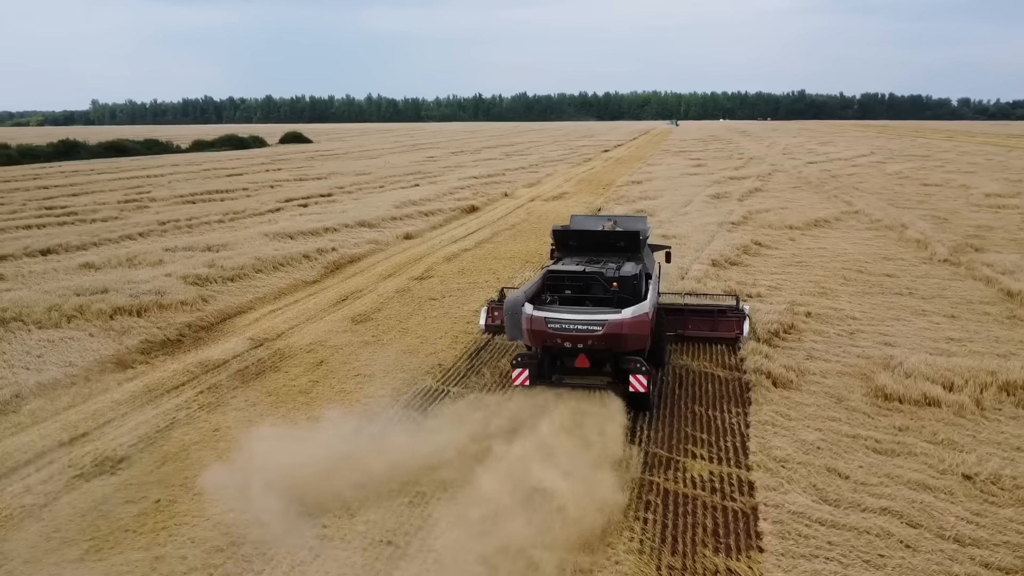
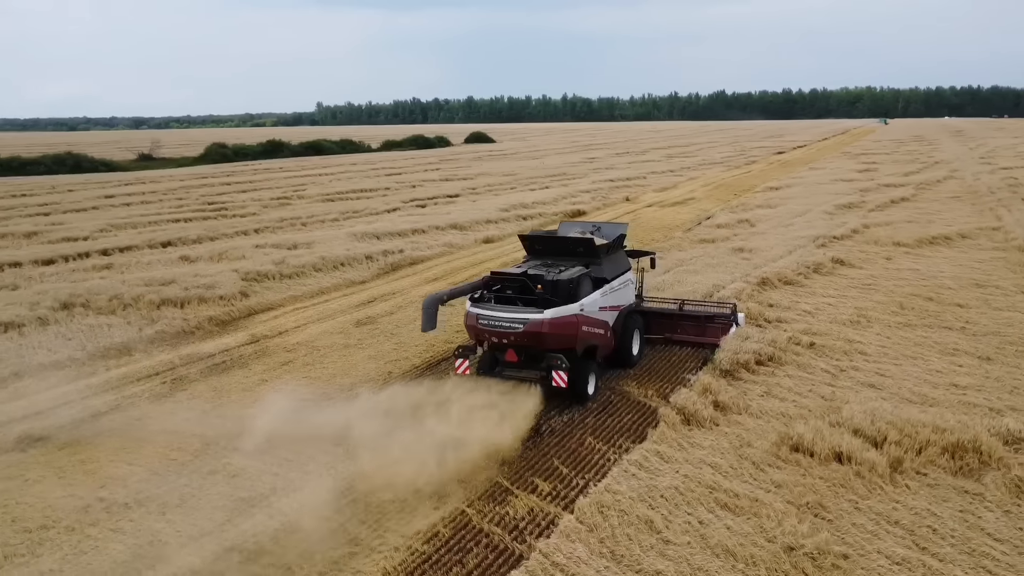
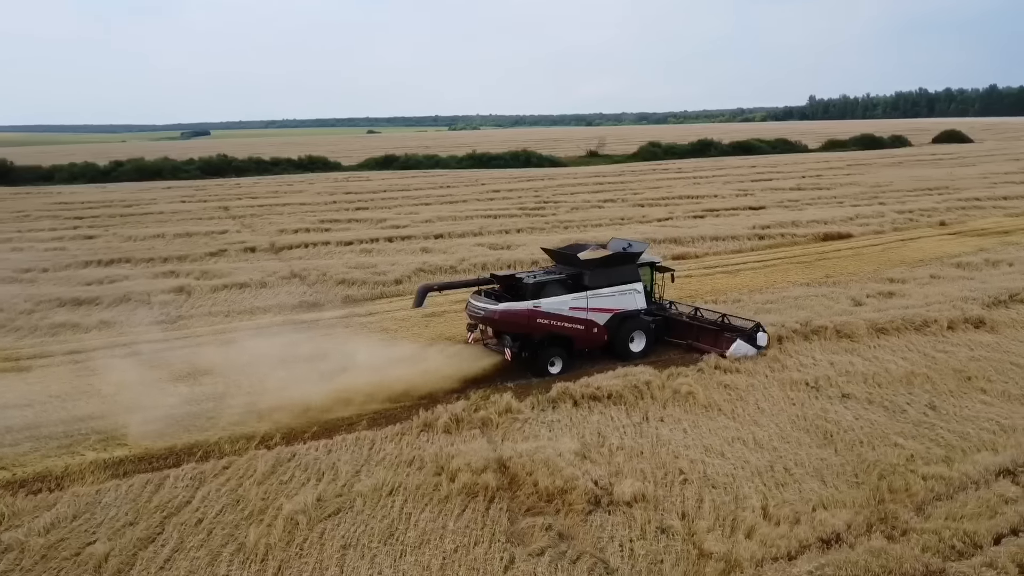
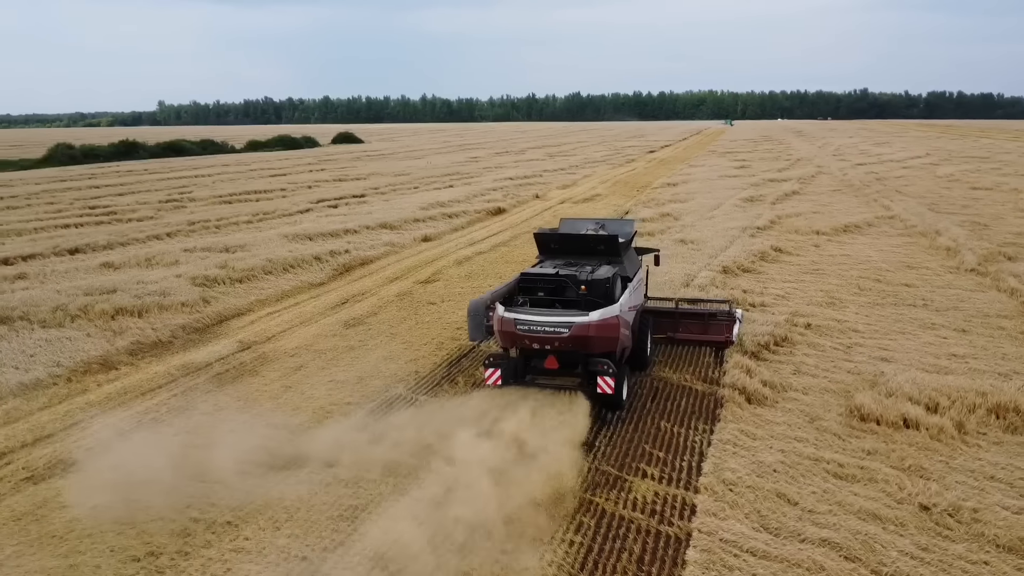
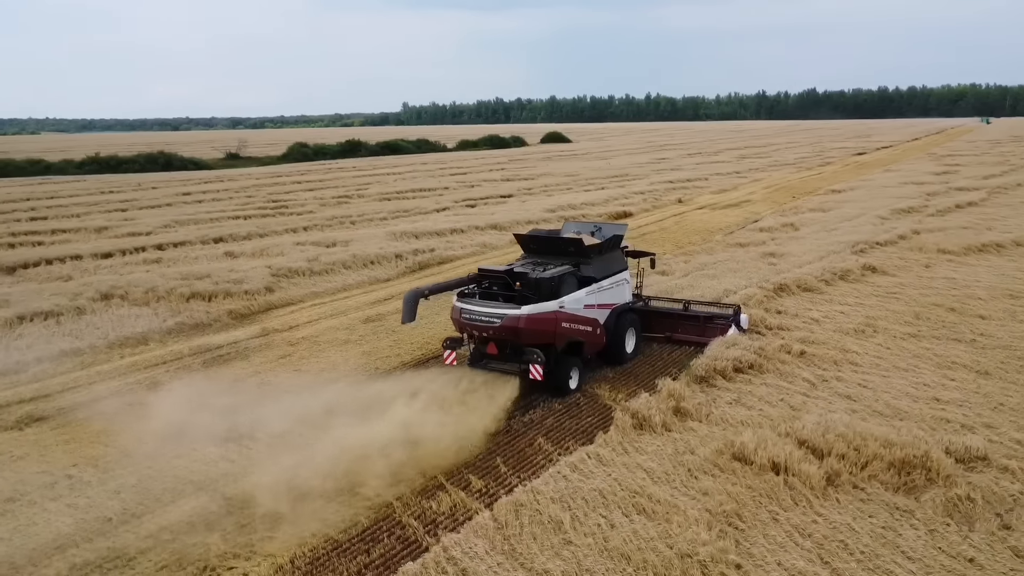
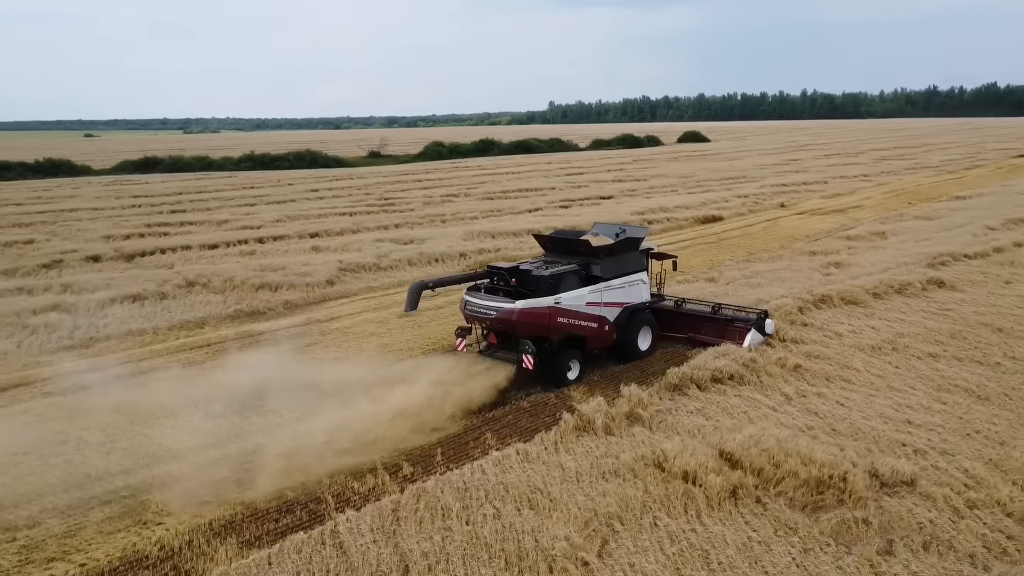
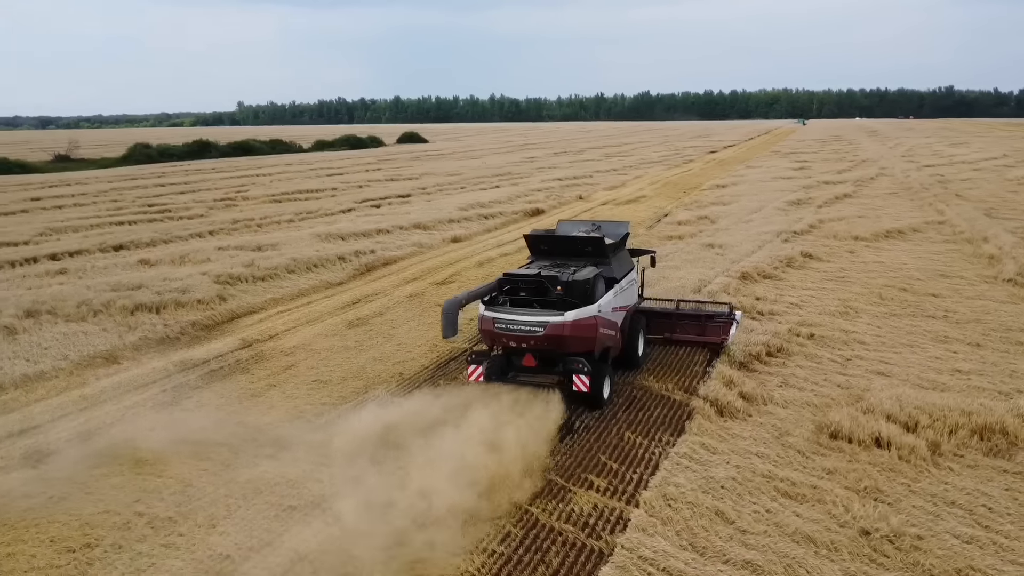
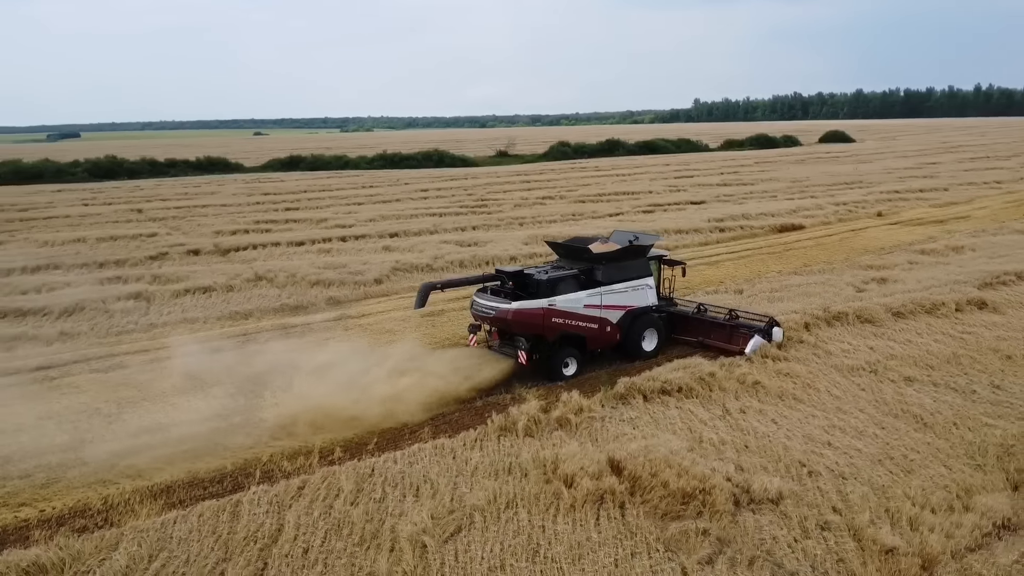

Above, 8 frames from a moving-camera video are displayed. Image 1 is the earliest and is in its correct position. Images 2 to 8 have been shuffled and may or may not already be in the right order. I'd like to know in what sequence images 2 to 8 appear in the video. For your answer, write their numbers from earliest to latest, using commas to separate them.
4, 7, 2, 5, 6, 8, 3
